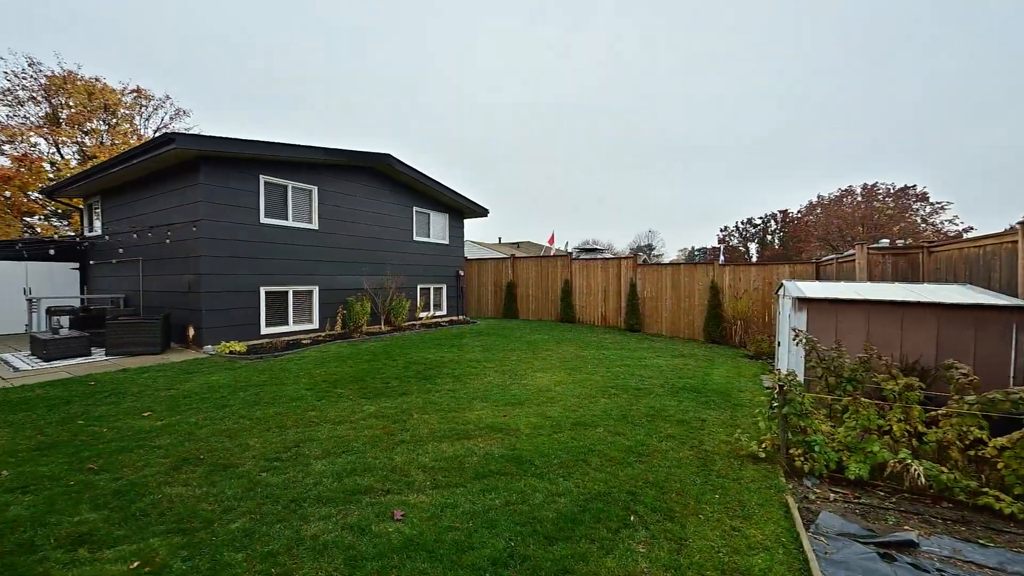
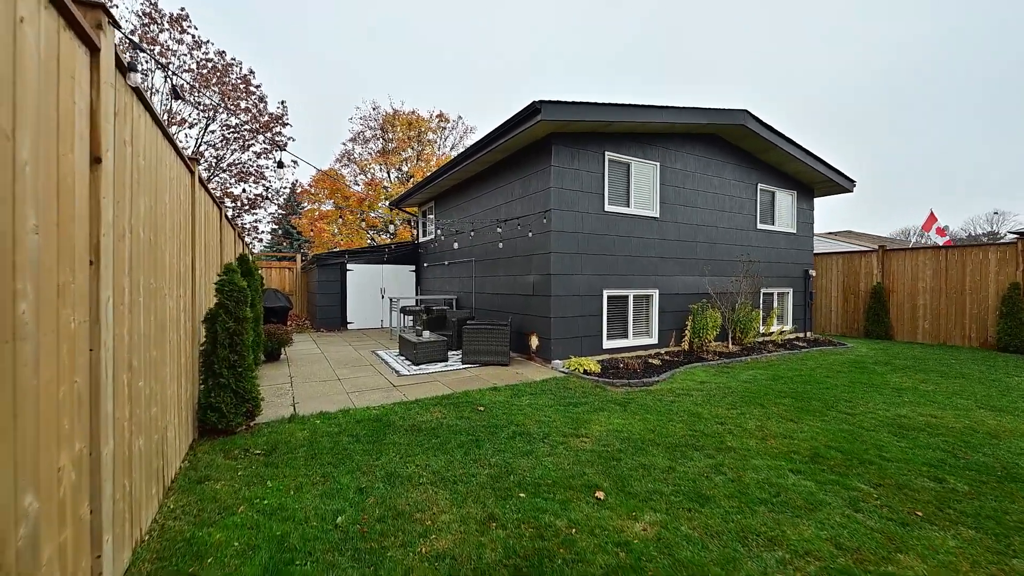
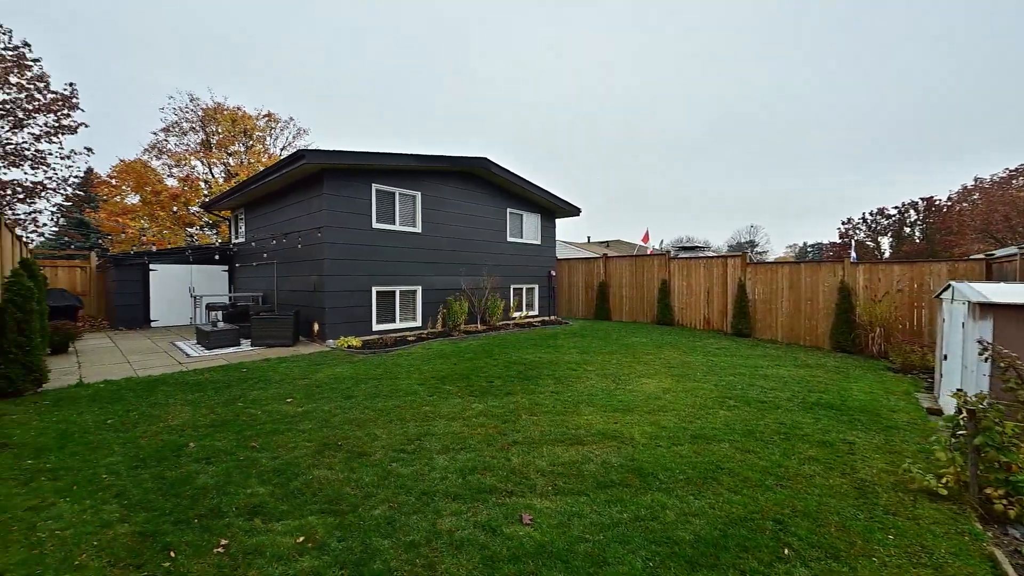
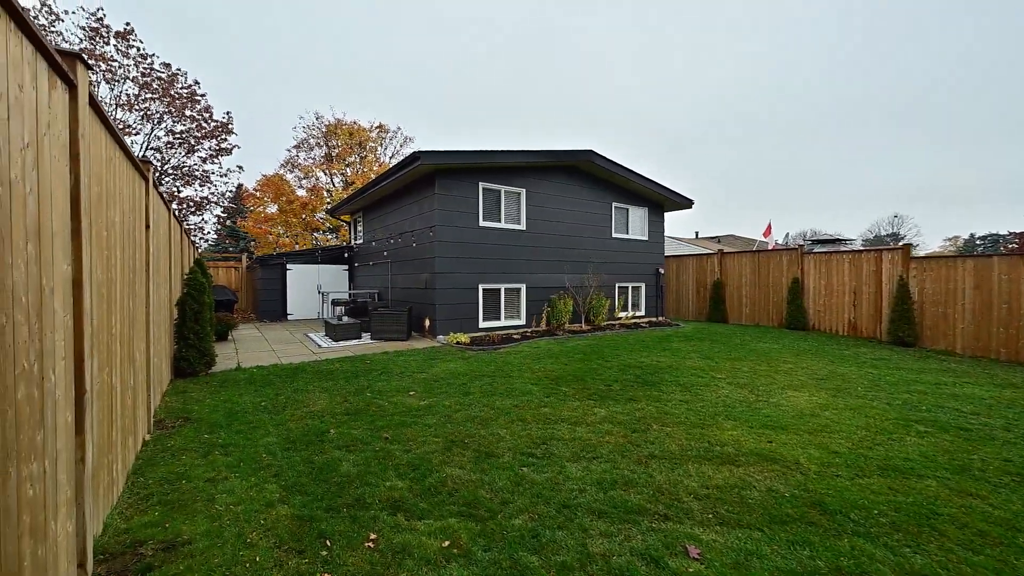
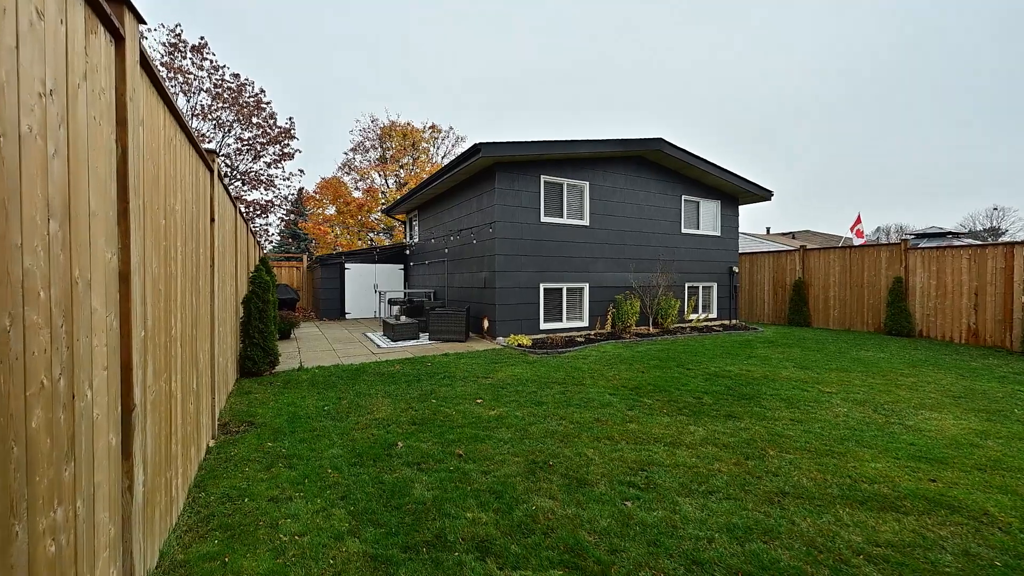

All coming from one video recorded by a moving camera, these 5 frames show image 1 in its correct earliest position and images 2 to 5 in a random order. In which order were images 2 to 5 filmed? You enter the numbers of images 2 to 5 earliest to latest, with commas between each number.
3, 4, 5, 2
